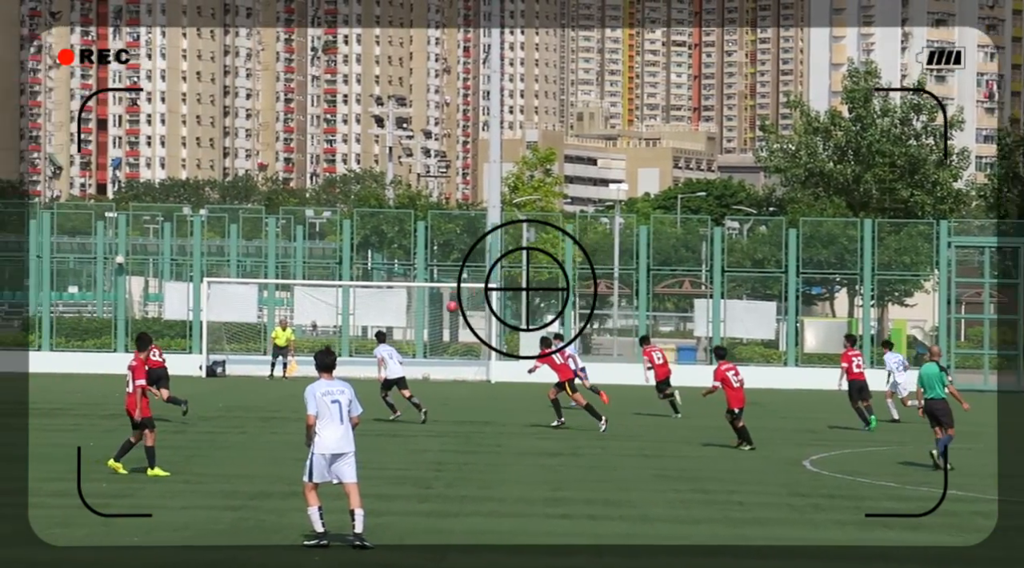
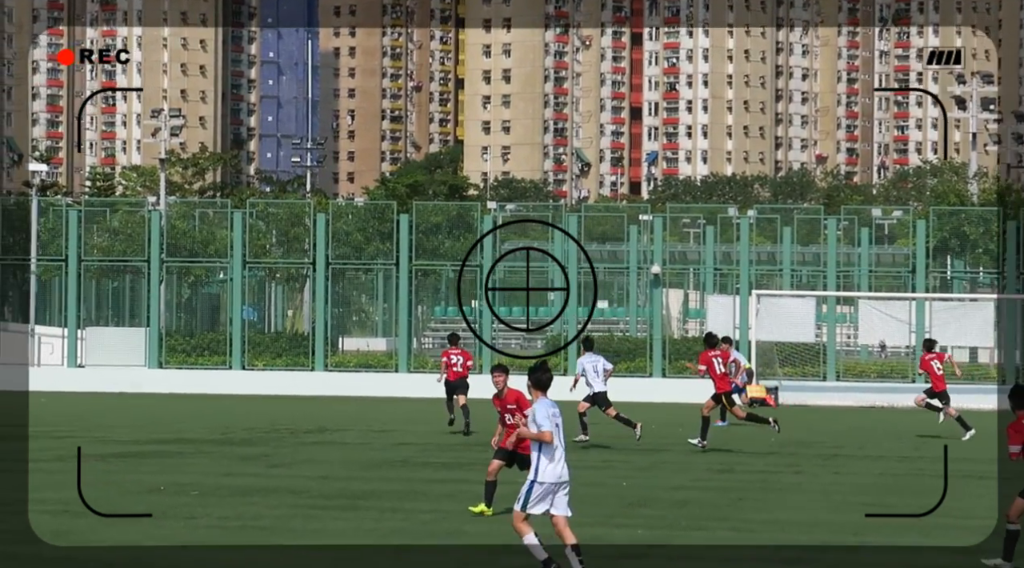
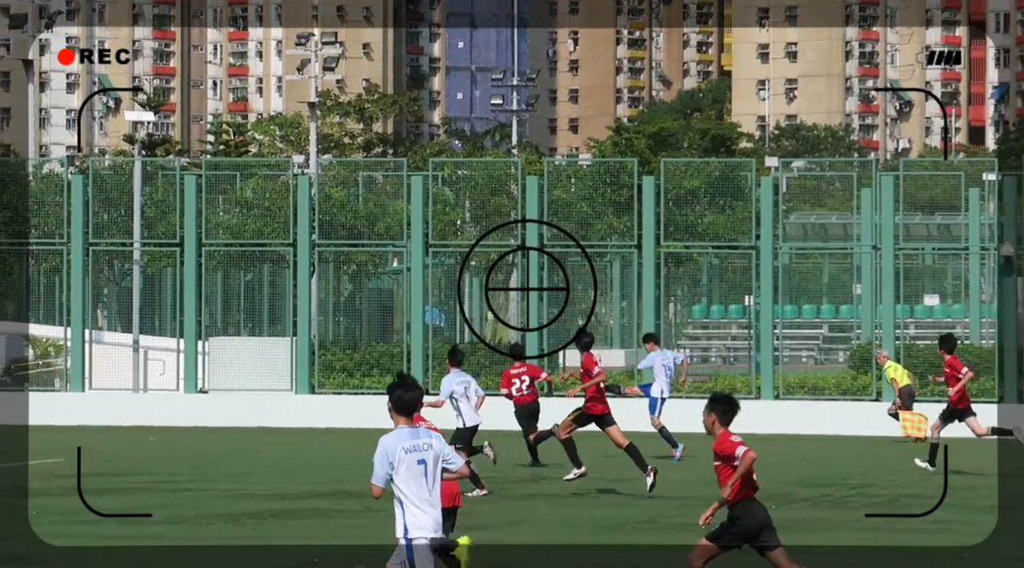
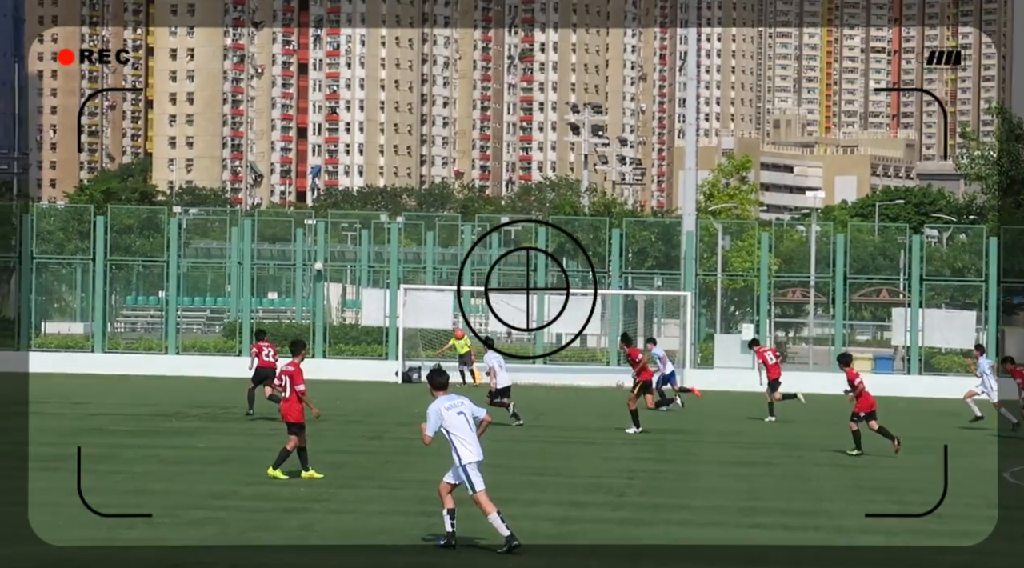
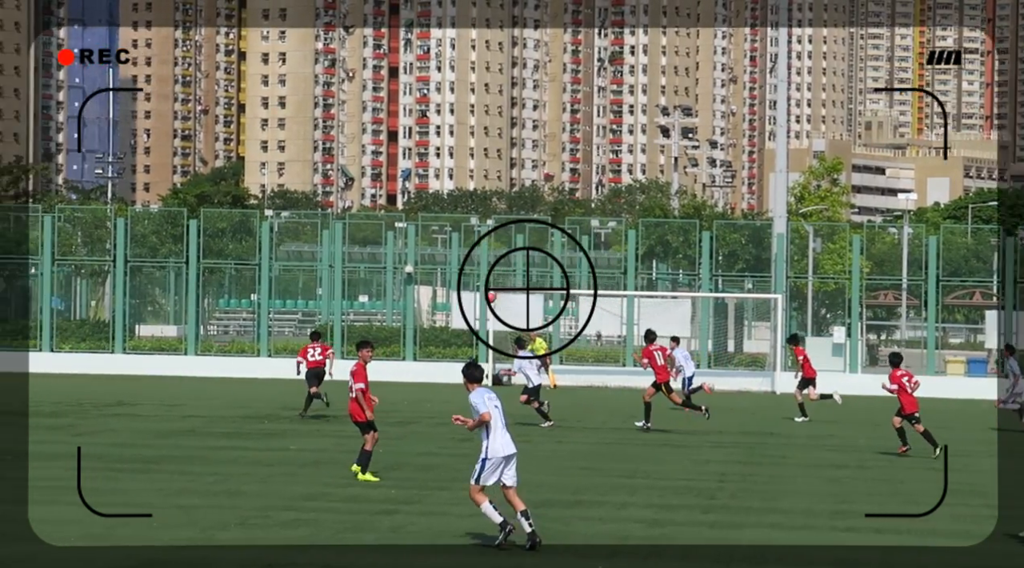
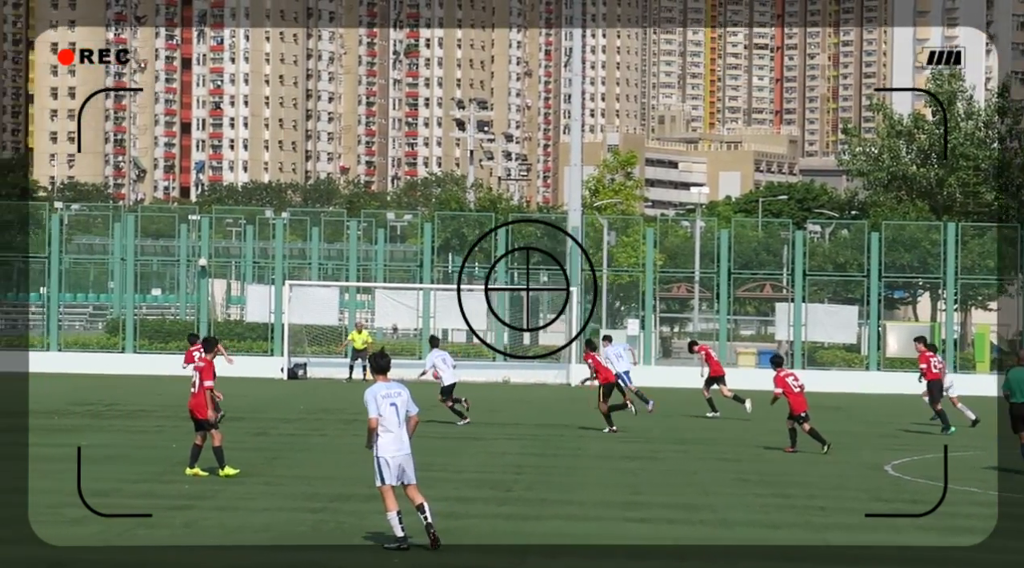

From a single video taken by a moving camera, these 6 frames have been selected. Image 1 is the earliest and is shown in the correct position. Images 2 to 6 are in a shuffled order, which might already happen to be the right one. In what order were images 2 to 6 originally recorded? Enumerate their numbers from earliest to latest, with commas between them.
6, 4, 5, 2, 3
